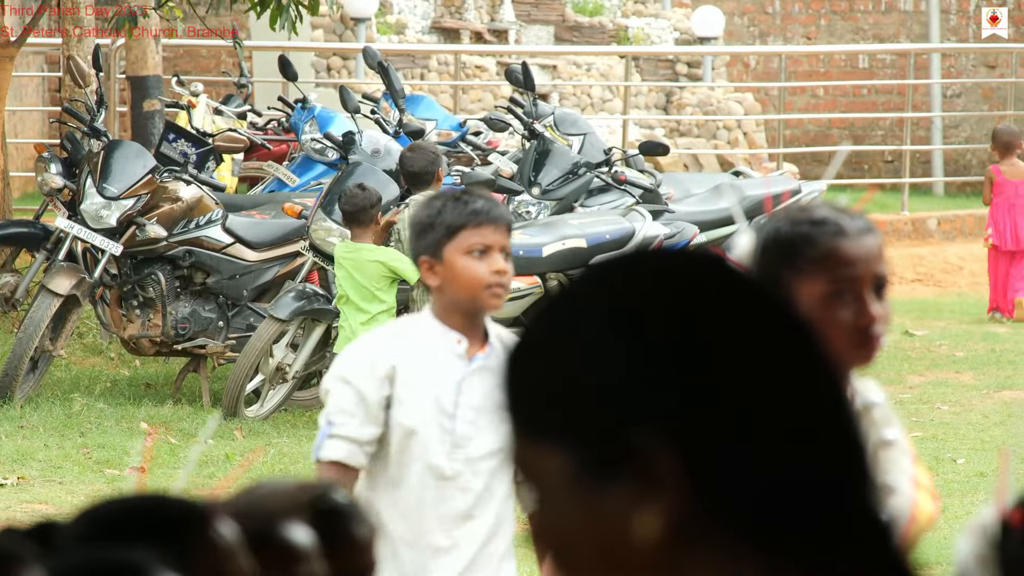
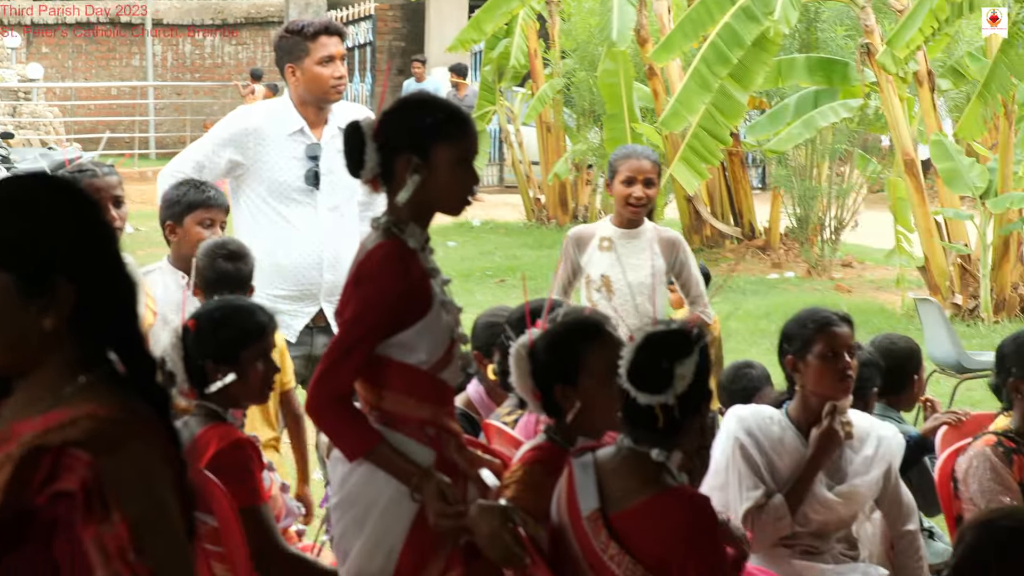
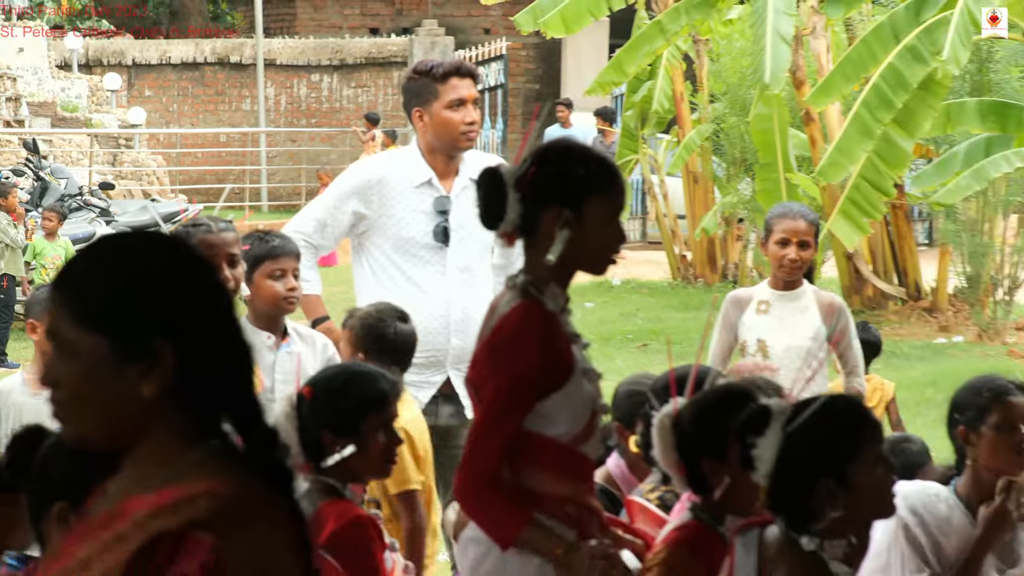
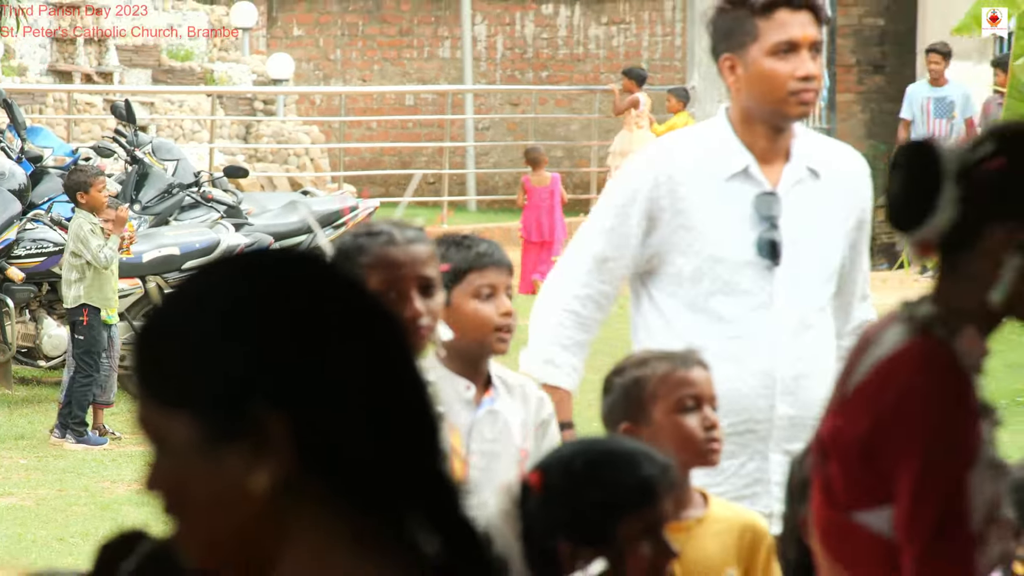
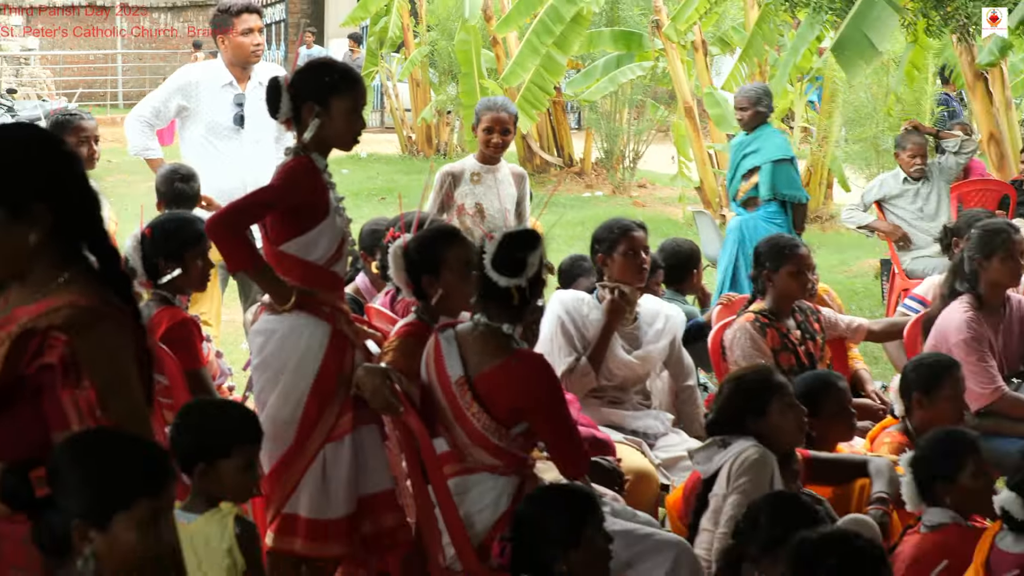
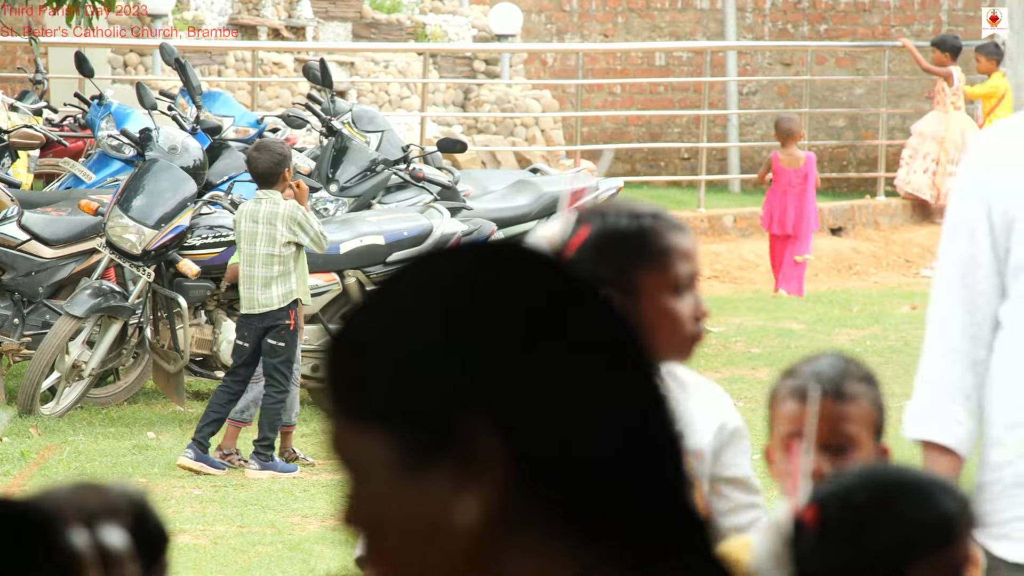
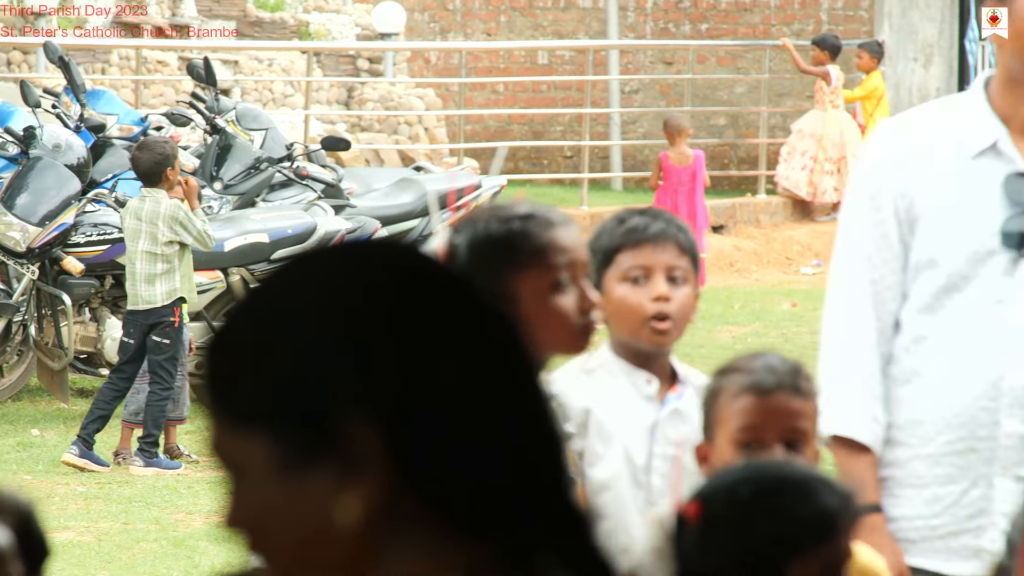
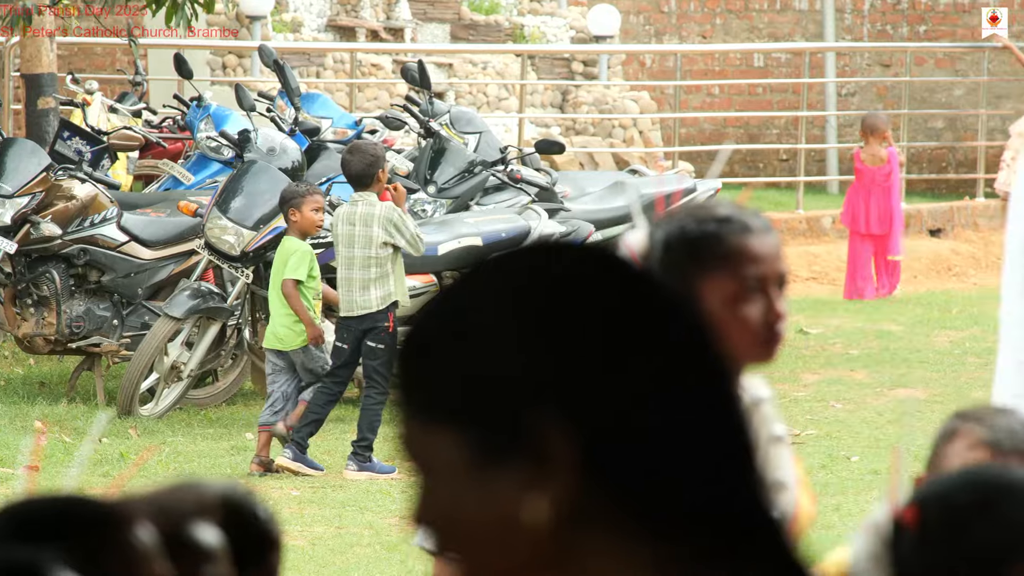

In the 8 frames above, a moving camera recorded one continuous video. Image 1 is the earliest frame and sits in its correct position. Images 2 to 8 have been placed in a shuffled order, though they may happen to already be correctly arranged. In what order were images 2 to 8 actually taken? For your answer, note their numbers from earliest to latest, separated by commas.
8, 6, 7, 4, 3, 2, 5
